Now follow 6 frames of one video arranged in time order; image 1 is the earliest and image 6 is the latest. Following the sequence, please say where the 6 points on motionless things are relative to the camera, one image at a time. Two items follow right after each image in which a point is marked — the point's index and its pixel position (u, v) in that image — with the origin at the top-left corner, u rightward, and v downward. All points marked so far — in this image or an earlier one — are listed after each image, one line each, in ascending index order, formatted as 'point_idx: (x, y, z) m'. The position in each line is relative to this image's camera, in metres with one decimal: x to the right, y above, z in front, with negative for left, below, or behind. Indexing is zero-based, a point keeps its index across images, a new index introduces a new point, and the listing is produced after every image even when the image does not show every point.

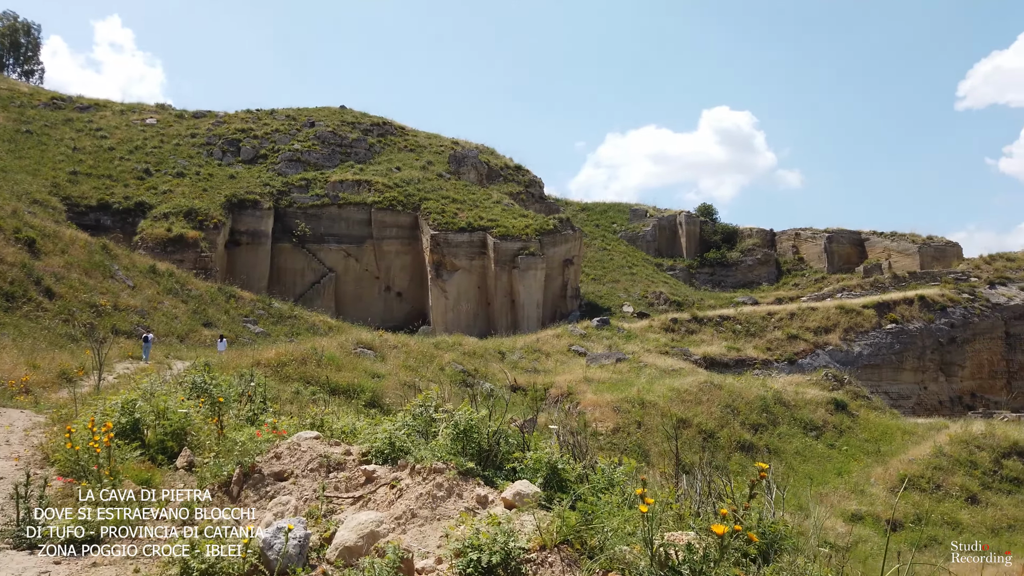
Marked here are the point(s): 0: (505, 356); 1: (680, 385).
0: (-0.2, -1.6, +17.5) m
1: (+3.3, -1.9, +14.5) m
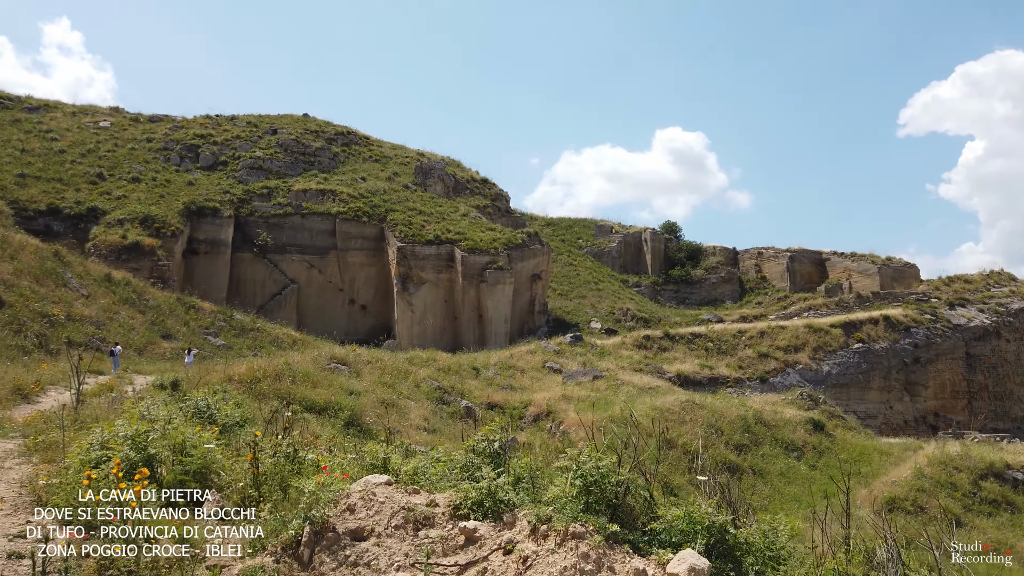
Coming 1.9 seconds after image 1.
0: (-0.7, -1.9, +17.0) m
1: (+2.9, -2.2, +14.2) m
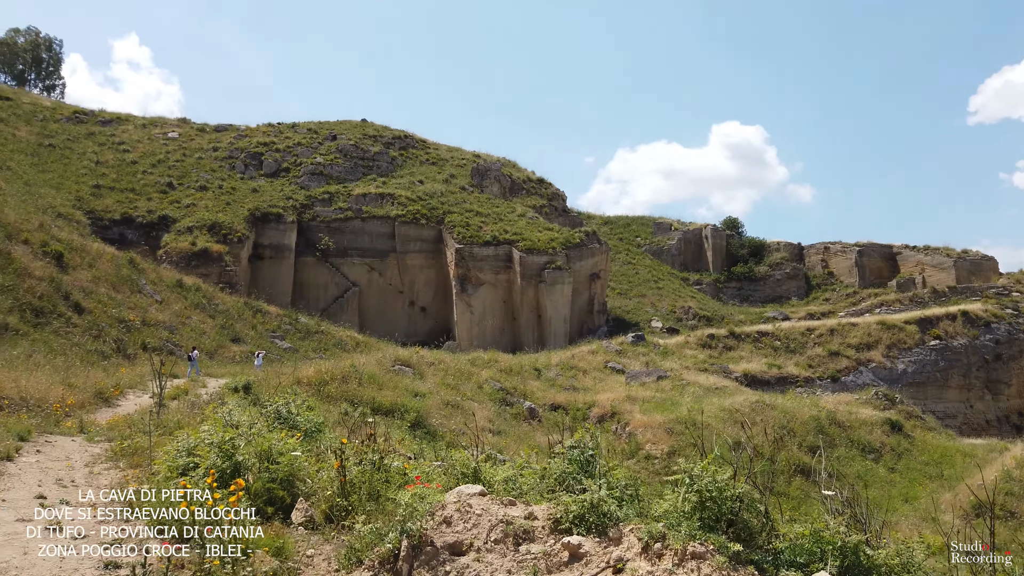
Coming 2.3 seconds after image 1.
0: (+0.7, -1.9, +16.9) m
1: (+4.0, -2.2, +13.9) m
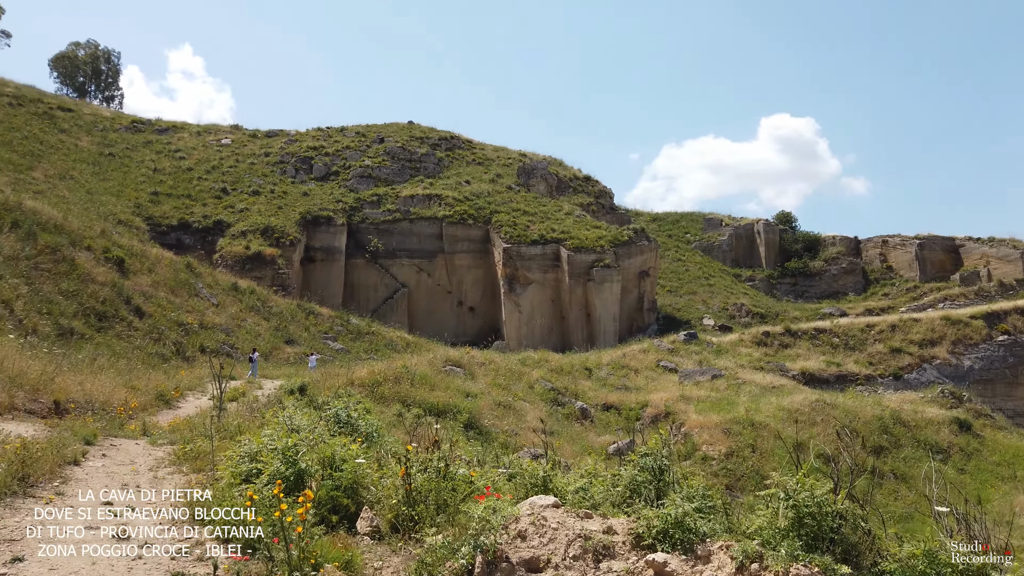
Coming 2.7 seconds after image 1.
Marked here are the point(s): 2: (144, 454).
0: (+1.8, -1.9, +16.7) m
1: (+5.0, -2.1, +13.5) m
2: (-2.4, -1.1, +4.9) m
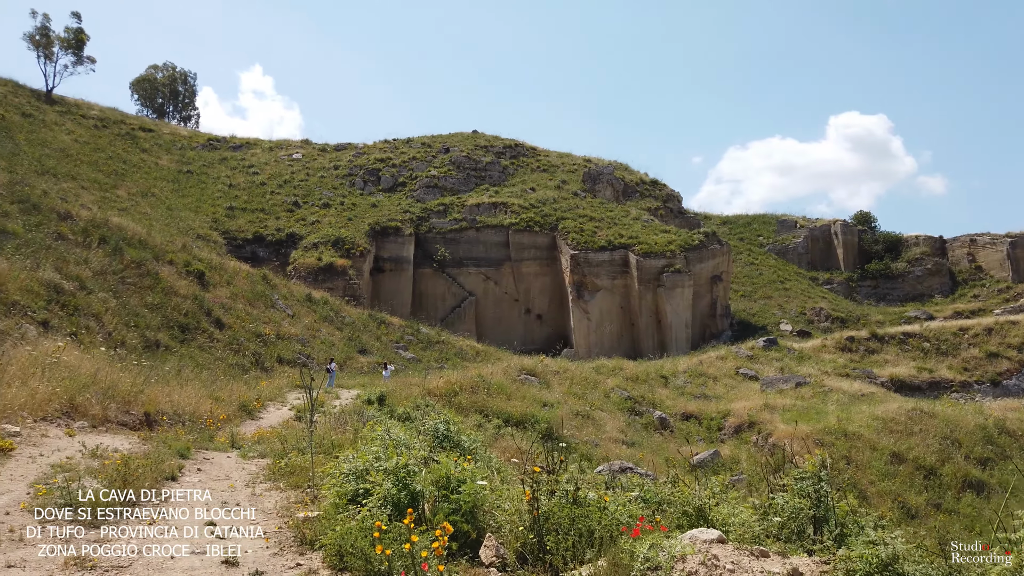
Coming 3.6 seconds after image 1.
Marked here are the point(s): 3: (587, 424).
0: (+3.4, -2.0, +16.2) m
1: (+6.3, -2.1, +12.8) m
2: (-1.8, -1.1, +4.8) m
3: (+1.1, -2.0, +11.2) m
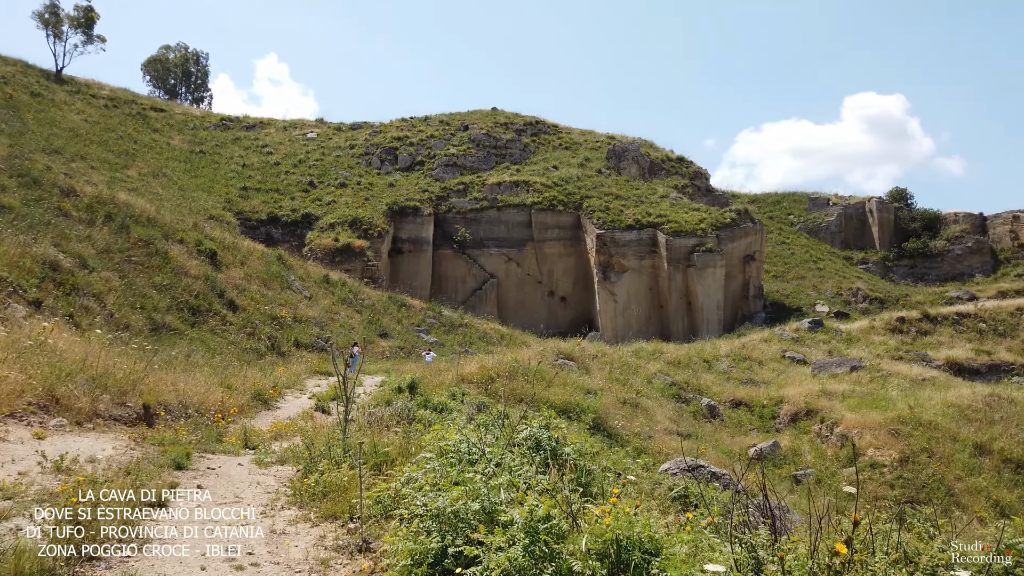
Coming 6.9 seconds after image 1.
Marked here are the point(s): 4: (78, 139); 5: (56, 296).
0: (+4.0, -1.5, +15.2) m
1: (+6.9, -1.7, +11.6) m
2: (-1.3, -1.0, +3.8) m
3: (+1.7, -1.7, +10.2) m
4: (-11.5, +4.0, +19.8) m
5: (-5.4, -0.1, +8.9) m
